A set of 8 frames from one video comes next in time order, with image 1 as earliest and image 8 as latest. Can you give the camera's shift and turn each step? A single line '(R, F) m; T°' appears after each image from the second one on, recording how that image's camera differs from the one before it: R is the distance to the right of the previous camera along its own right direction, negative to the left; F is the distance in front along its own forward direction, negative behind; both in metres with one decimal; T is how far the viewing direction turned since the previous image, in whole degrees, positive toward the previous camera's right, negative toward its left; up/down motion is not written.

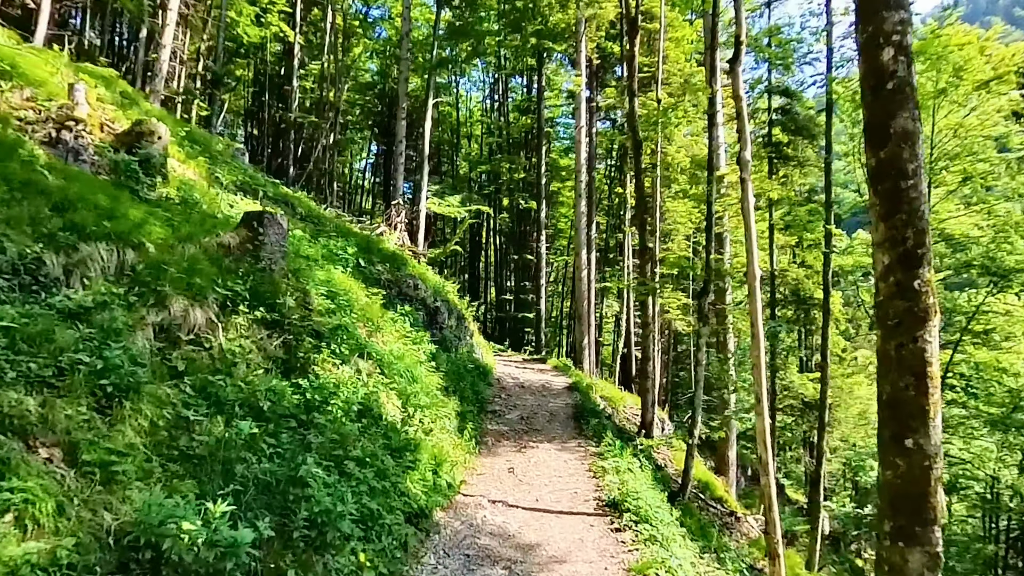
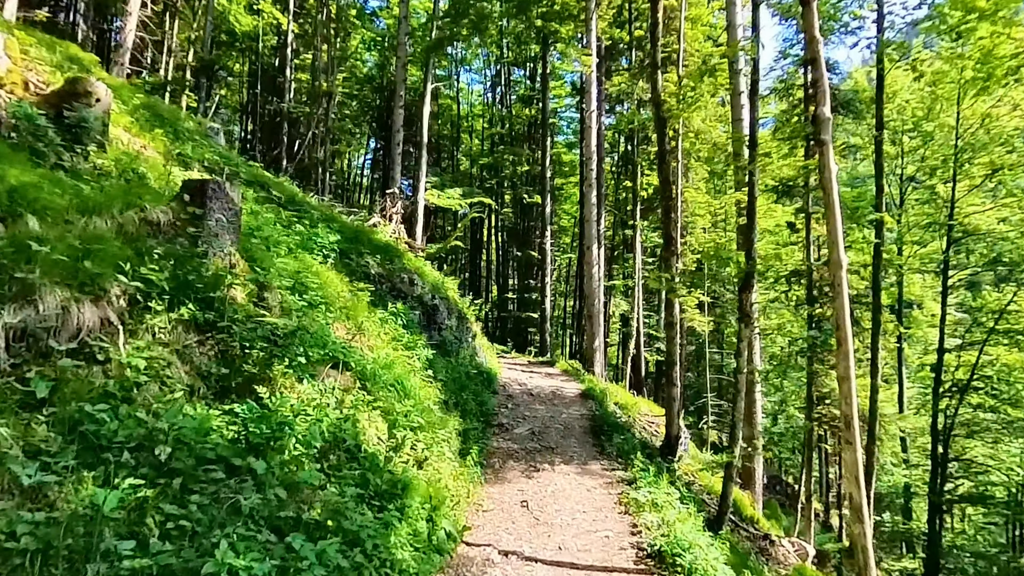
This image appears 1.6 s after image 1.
(-0.2, +1.4) m; 0°
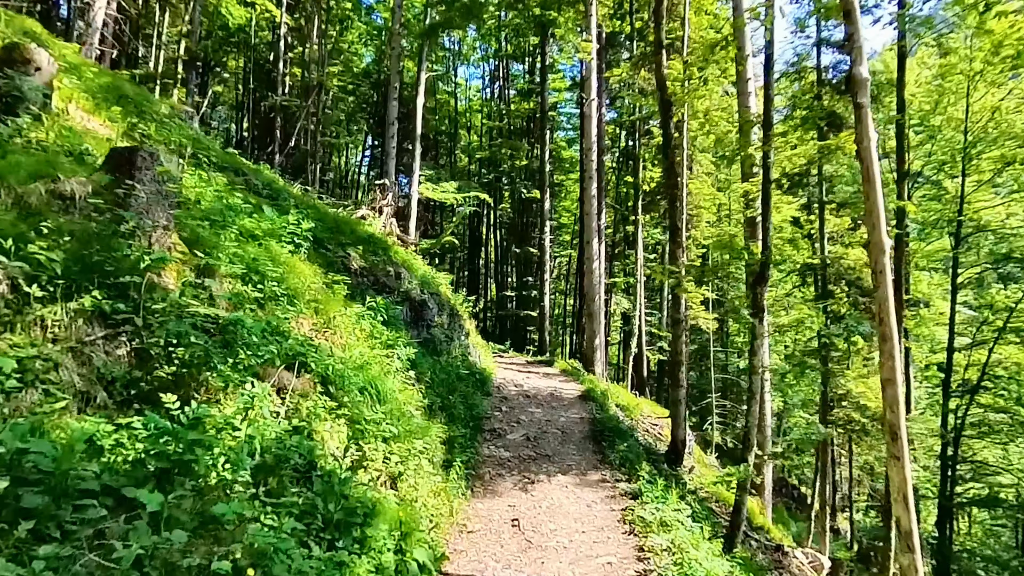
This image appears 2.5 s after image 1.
(+0.1, +0.7) m; 0°
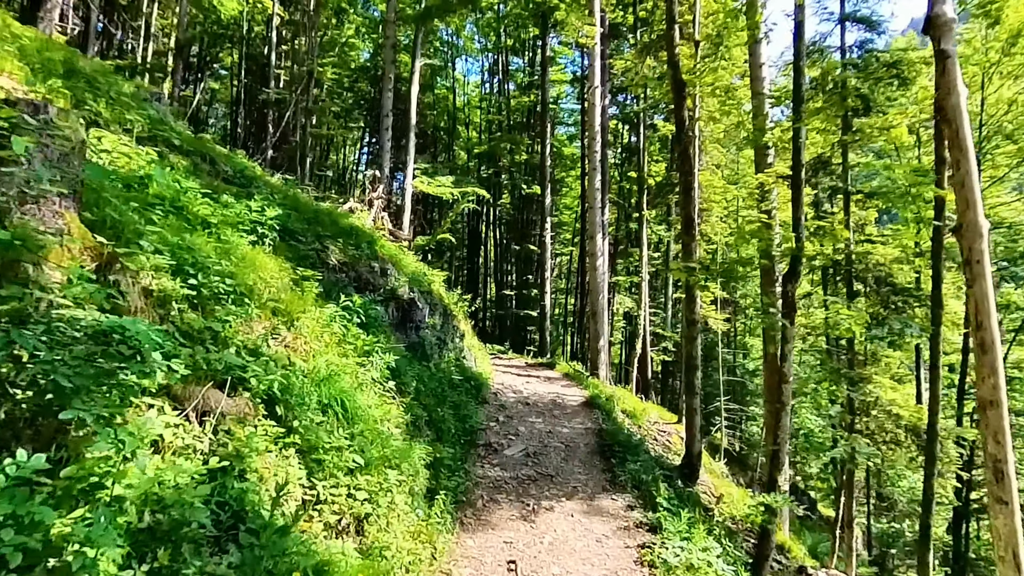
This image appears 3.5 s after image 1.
(0.0, +0.9) m; 0°
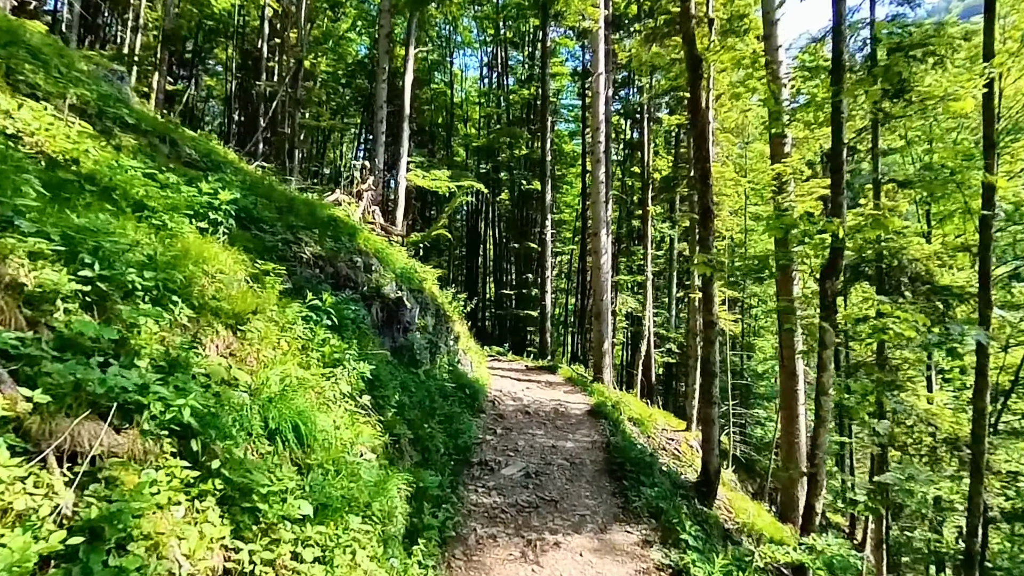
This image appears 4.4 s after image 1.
(0.0, +0.9) m; 0°
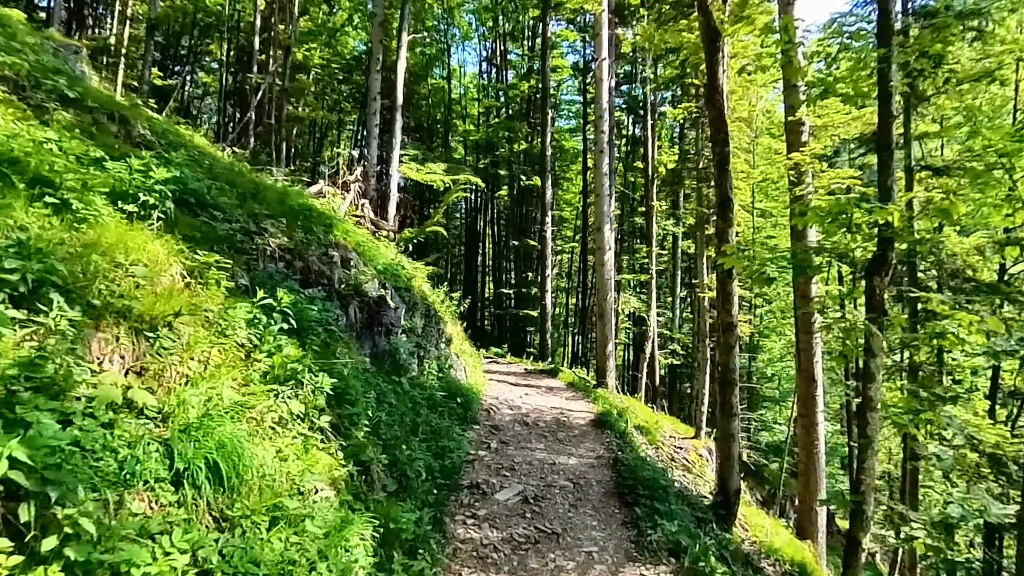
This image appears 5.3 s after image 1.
(+0.1, +0.9) m; 0°
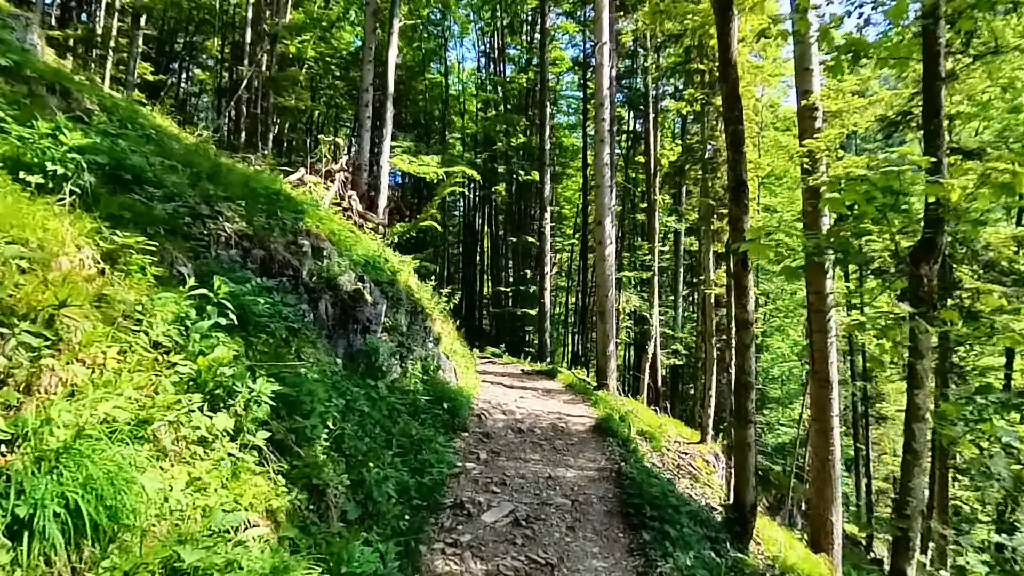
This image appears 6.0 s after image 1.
(+0.1, +0.7) m; 0°
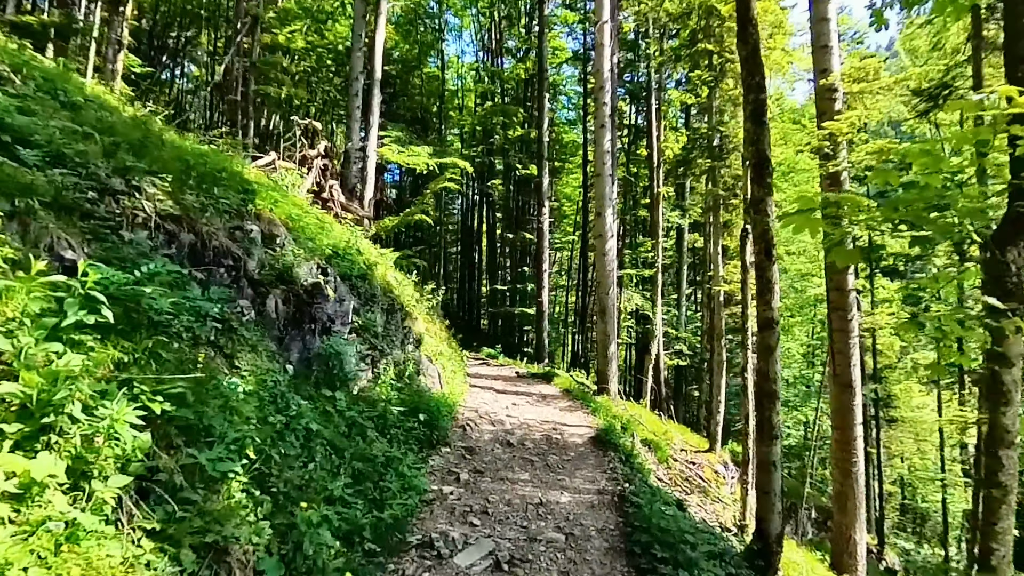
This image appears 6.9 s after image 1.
(+0.2, +0.9) m; 0°
